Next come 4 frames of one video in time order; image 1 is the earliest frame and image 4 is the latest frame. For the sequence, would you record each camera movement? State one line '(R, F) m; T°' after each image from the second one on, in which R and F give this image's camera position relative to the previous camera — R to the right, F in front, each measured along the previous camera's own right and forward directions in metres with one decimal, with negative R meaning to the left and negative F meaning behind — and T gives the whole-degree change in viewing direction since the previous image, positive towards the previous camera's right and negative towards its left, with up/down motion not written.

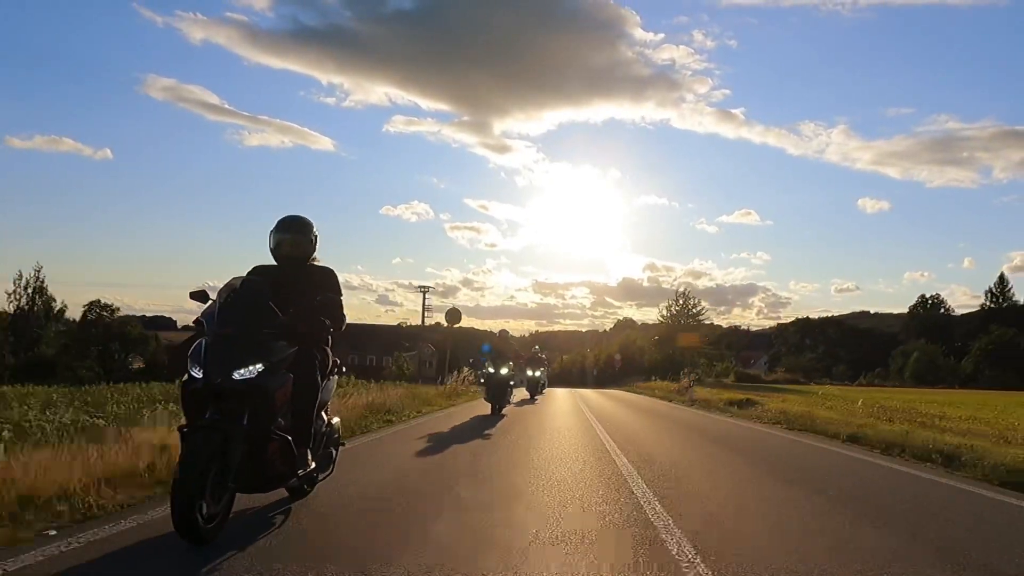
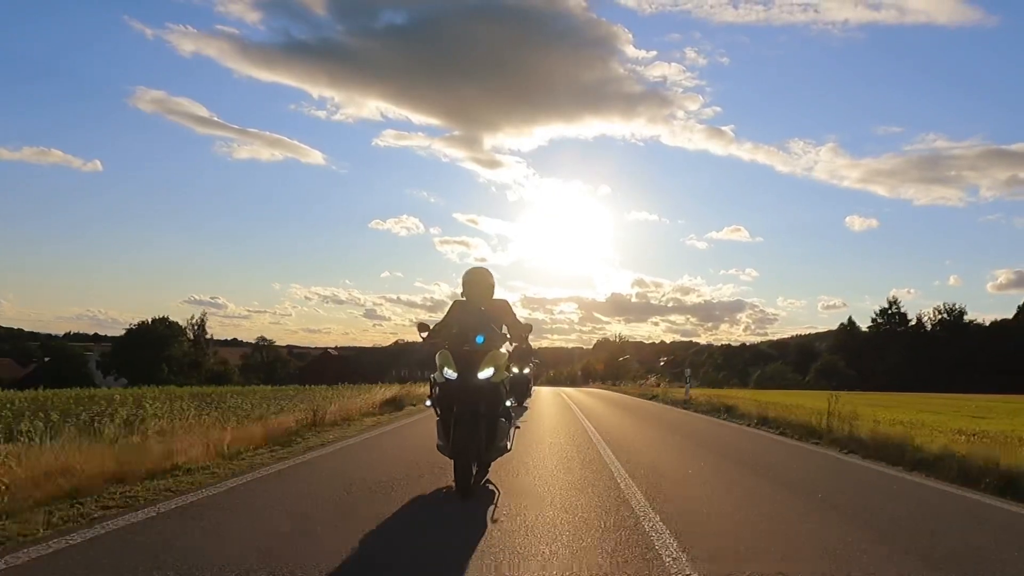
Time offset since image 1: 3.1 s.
(-0.7, -0.4) m; +1°
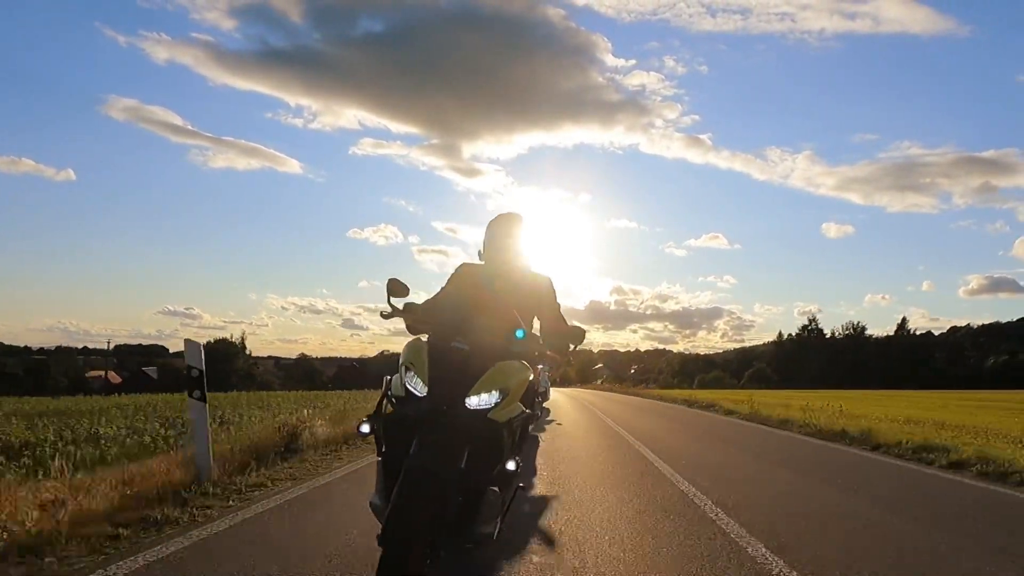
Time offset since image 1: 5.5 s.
(-2.8, +2.0) m; +1°
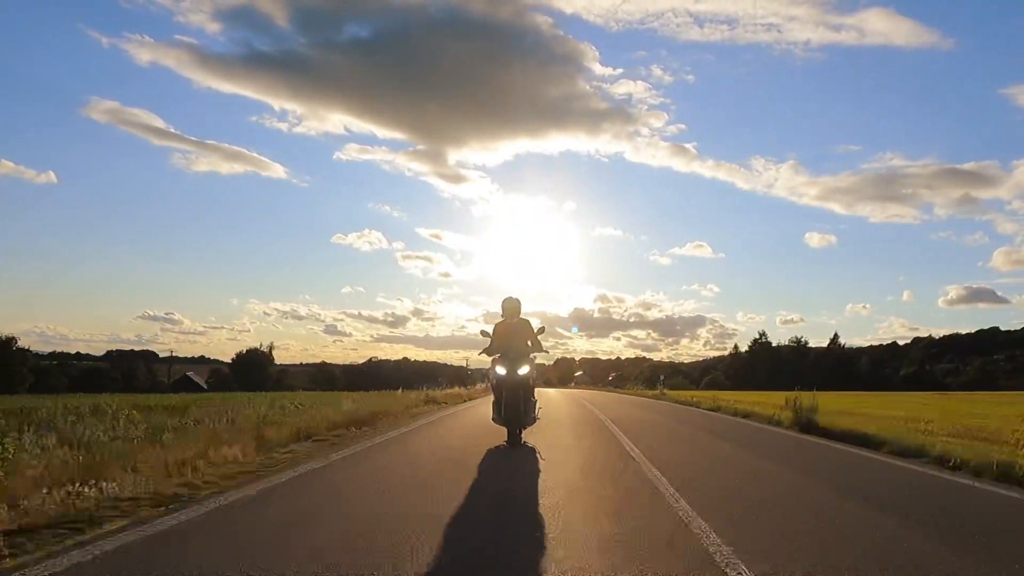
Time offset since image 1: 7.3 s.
(-1.6, -0.8) m; +1°
